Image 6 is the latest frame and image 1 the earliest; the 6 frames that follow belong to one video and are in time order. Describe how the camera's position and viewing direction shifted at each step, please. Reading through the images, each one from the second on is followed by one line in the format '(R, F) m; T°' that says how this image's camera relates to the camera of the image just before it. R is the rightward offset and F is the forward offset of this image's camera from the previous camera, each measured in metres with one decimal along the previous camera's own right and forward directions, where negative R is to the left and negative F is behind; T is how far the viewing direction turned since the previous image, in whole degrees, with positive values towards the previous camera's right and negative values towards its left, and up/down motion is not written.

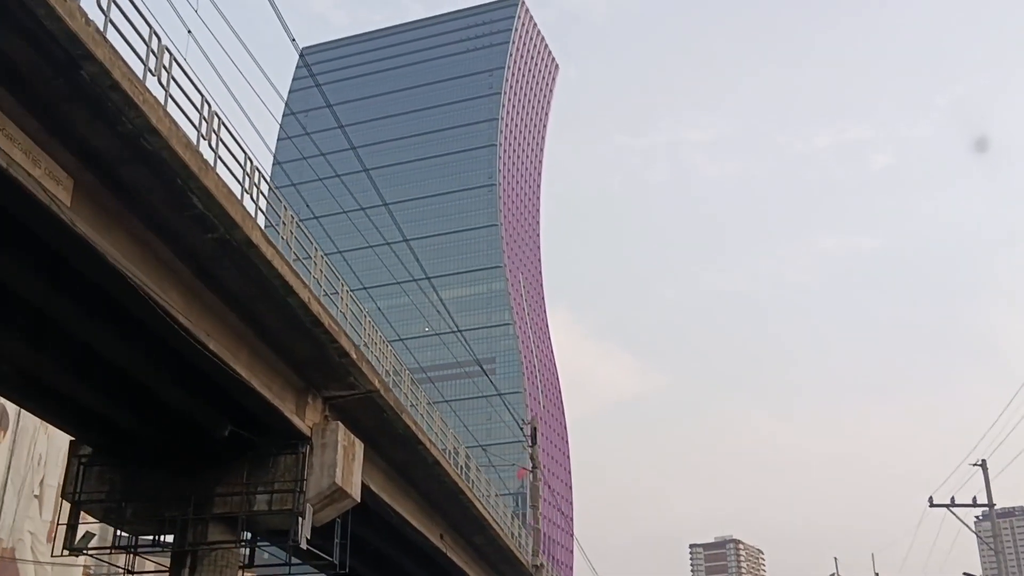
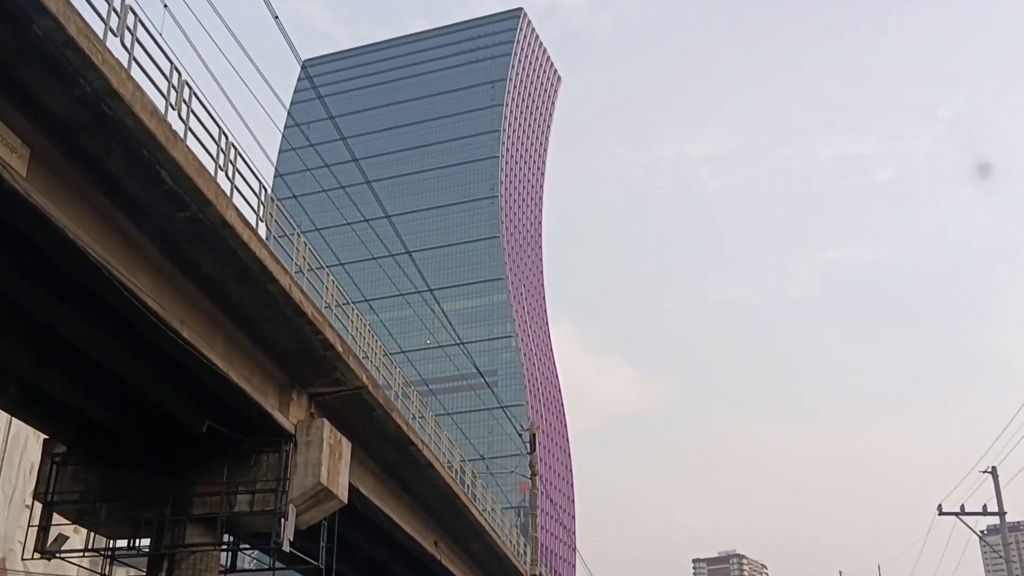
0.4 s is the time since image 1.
(+0.2, +0.8) m; 0°
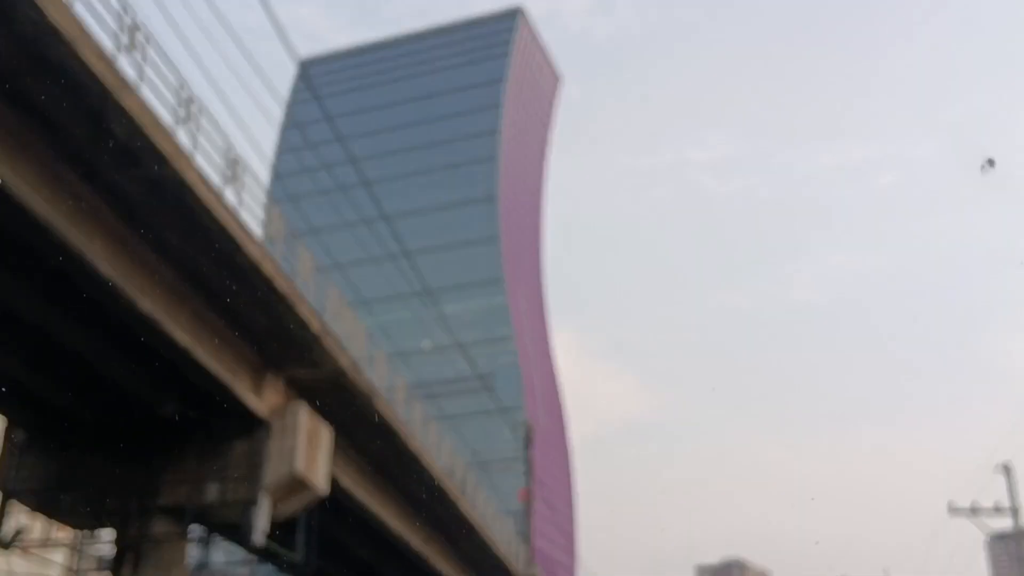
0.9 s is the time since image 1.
(+0.2, +1.0) m; 0°
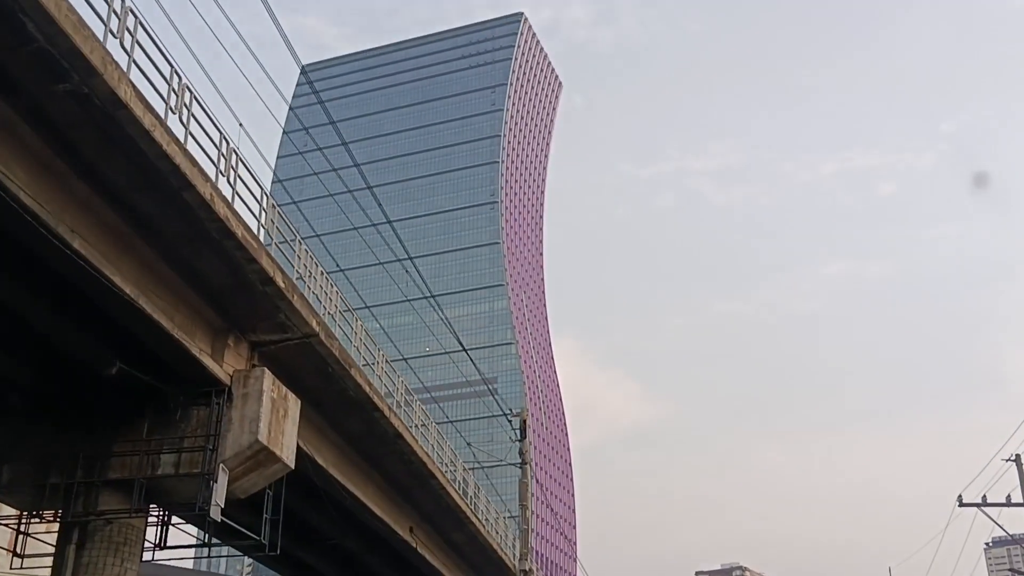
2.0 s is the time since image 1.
(+0.3, +1.4) m; 0°
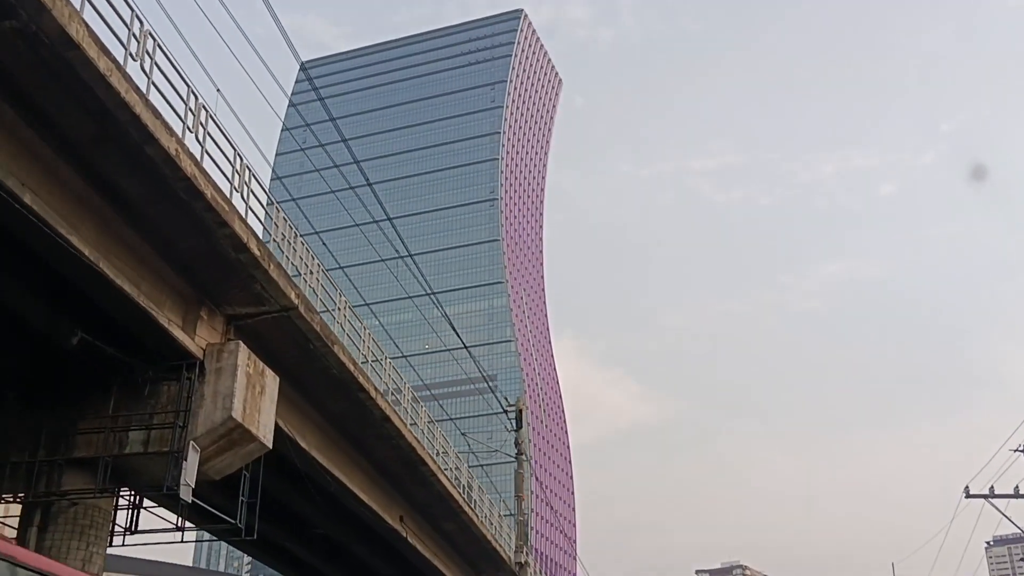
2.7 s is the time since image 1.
(+0.2, +0.8) m; 0°
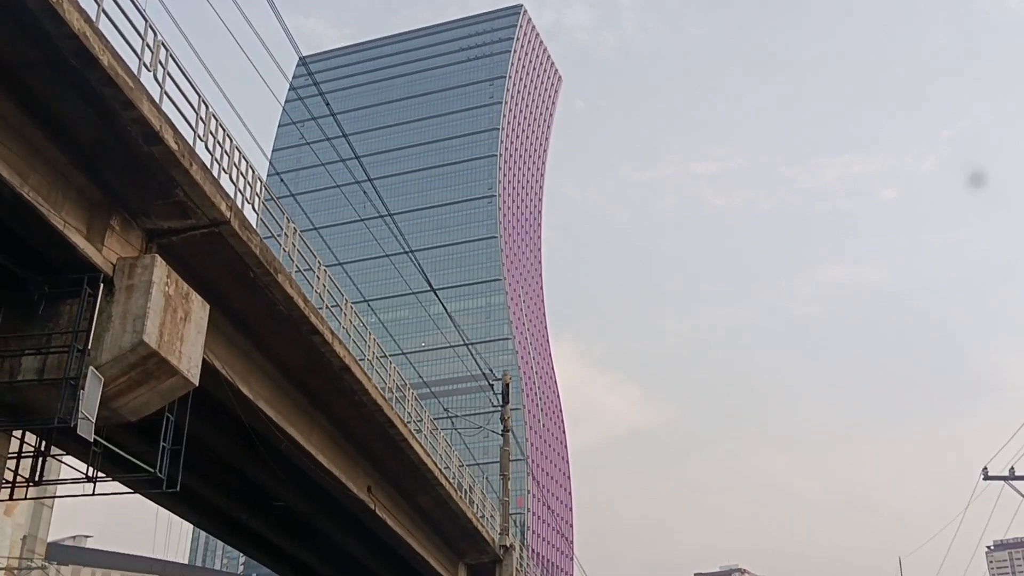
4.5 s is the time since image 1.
(+0.4, +2.1) m; 0°
